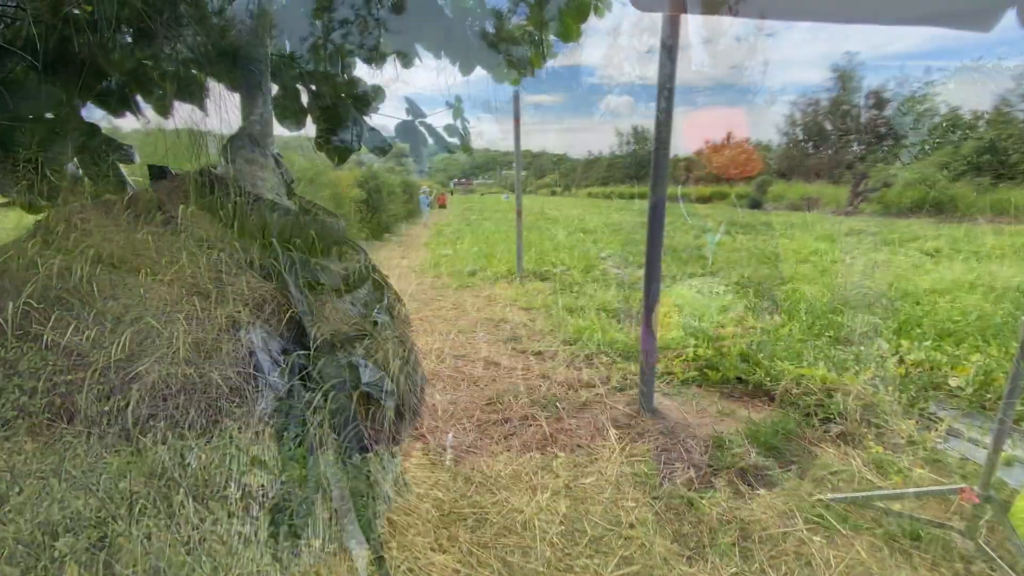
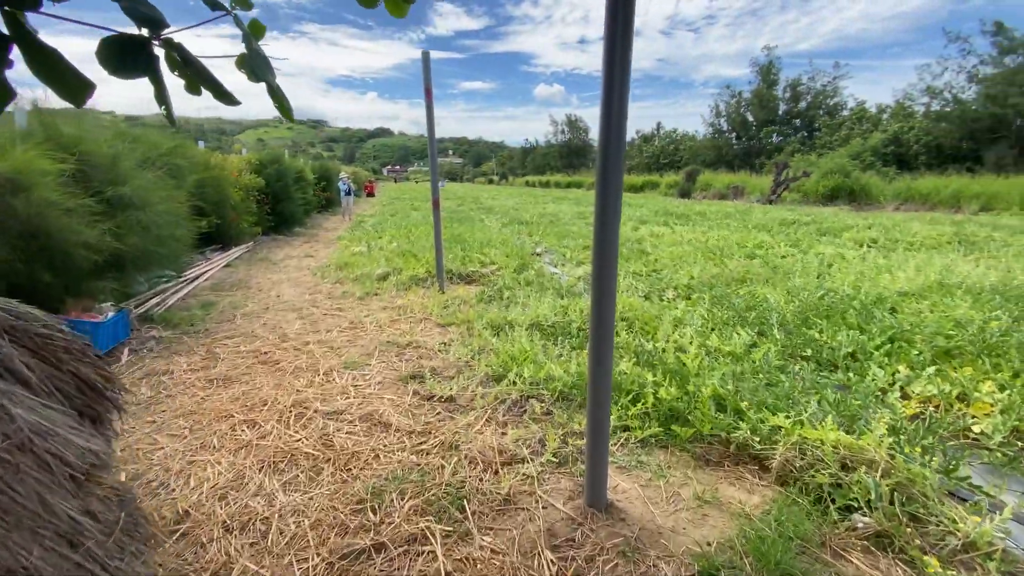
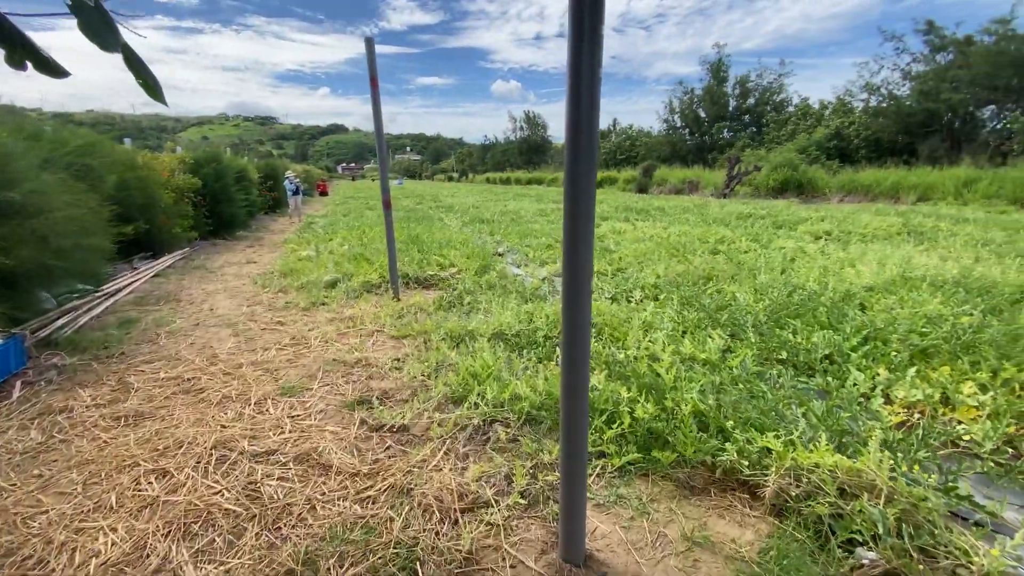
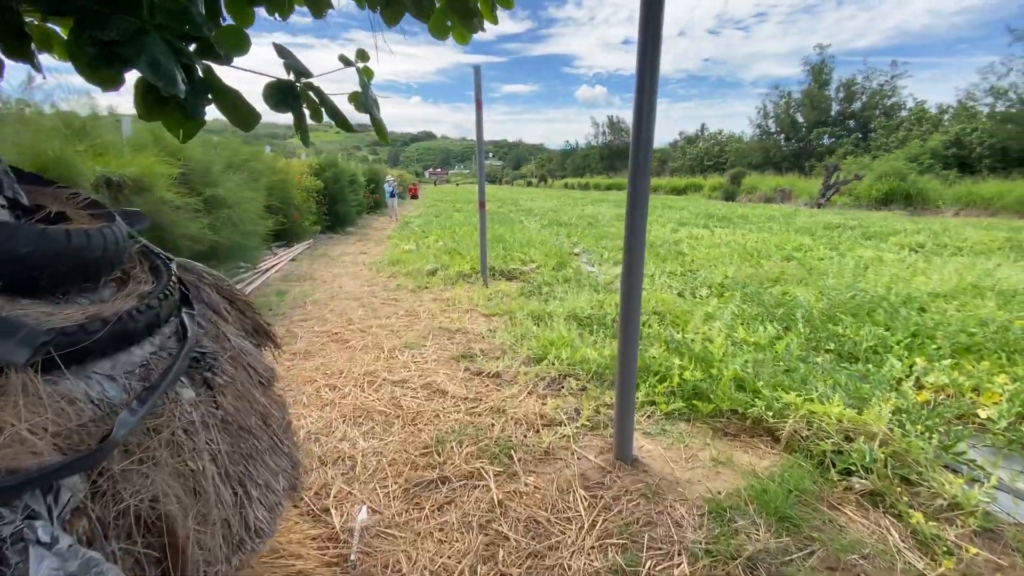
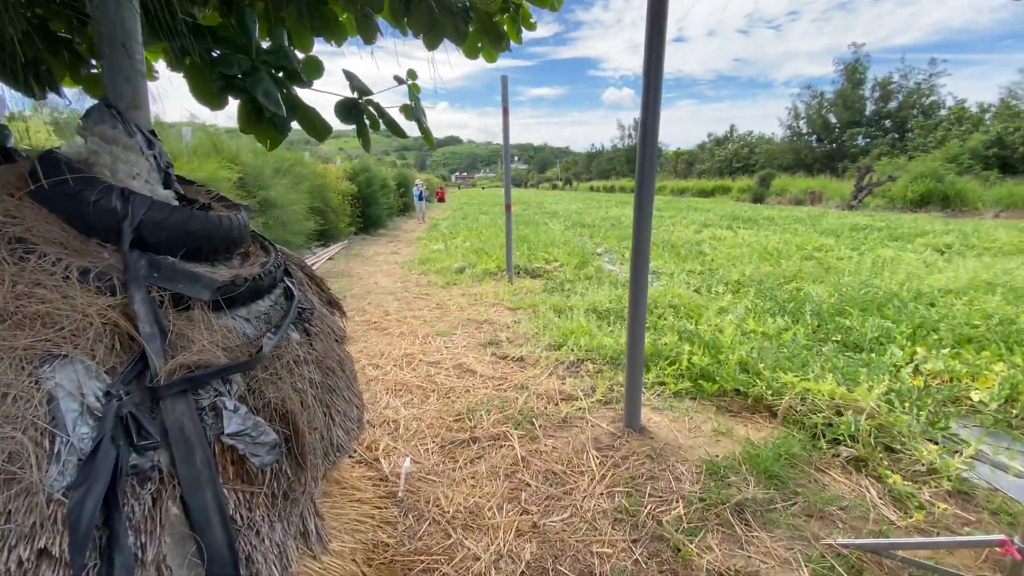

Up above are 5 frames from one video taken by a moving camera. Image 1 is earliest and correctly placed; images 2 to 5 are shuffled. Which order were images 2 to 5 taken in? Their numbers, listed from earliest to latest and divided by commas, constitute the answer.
5, 4, 2, 3
